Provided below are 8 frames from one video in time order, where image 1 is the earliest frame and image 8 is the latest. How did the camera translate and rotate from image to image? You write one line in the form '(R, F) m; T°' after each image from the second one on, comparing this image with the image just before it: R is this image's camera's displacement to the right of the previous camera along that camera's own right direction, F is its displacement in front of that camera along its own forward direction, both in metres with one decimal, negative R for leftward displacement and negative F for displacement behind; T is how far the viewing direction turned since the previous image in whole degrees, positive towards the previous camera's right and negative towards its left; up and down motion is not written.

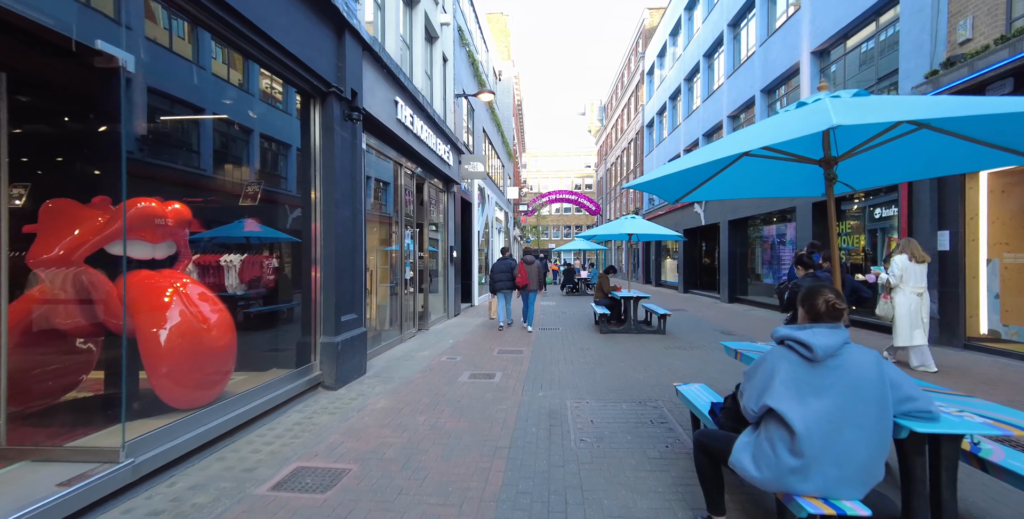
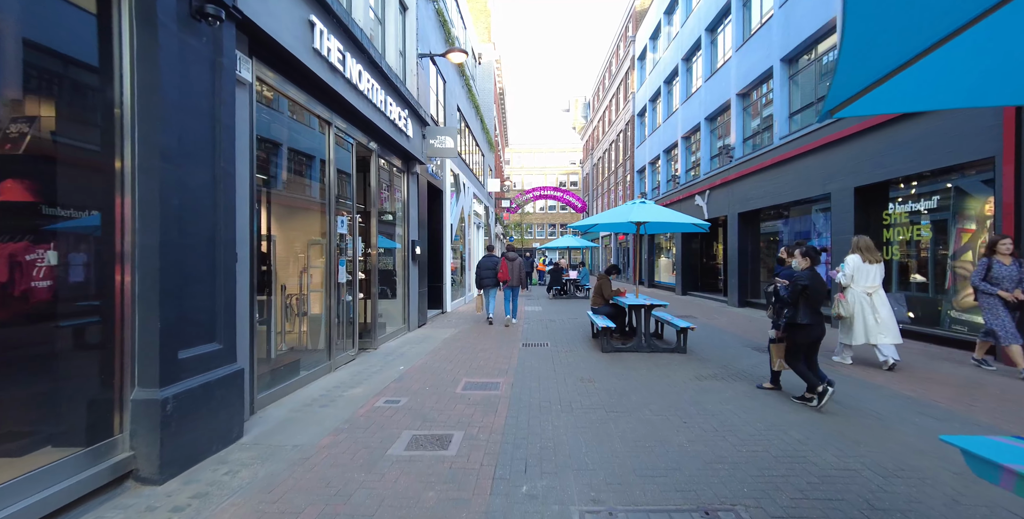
(+0.1, +2.1) m; +2°
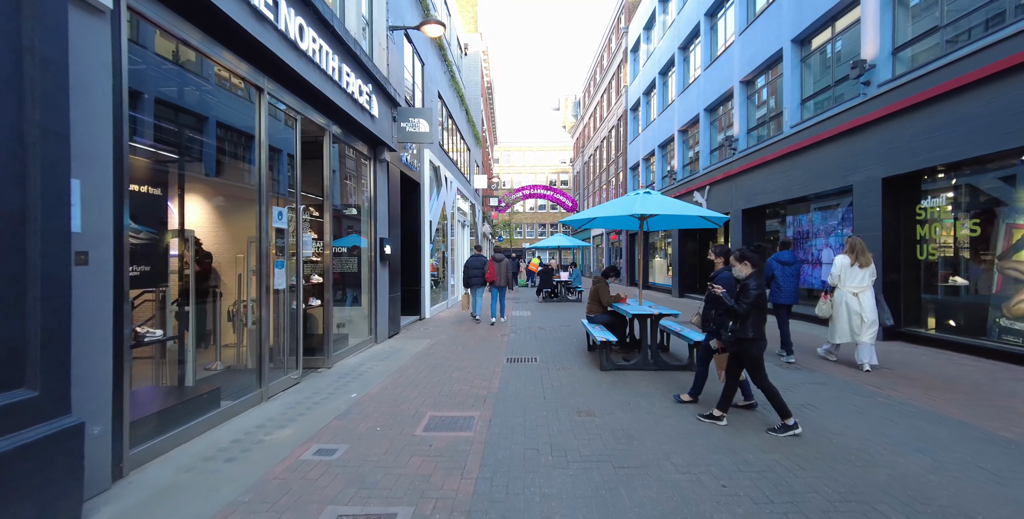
(+0.1, +1.1) m; +1°
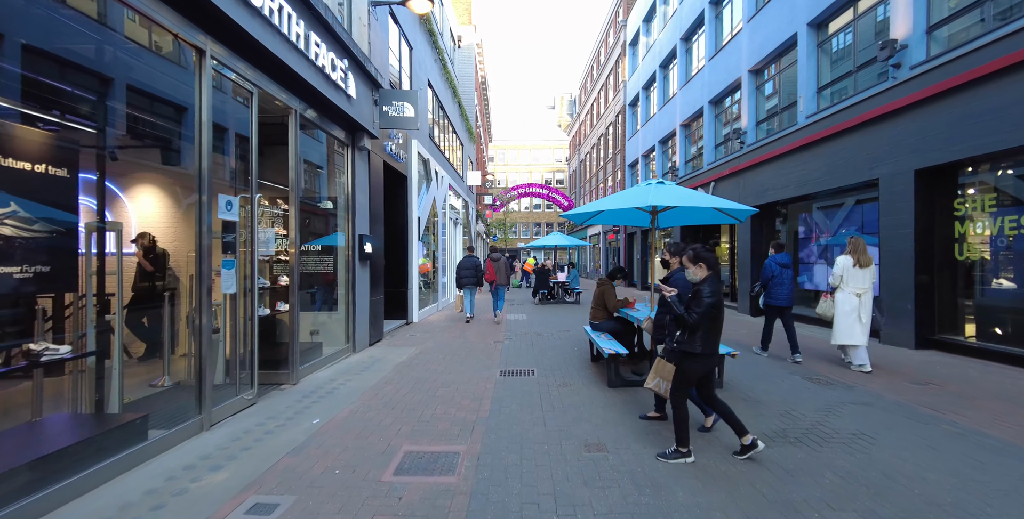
(0.0, +0.8) m; +1°
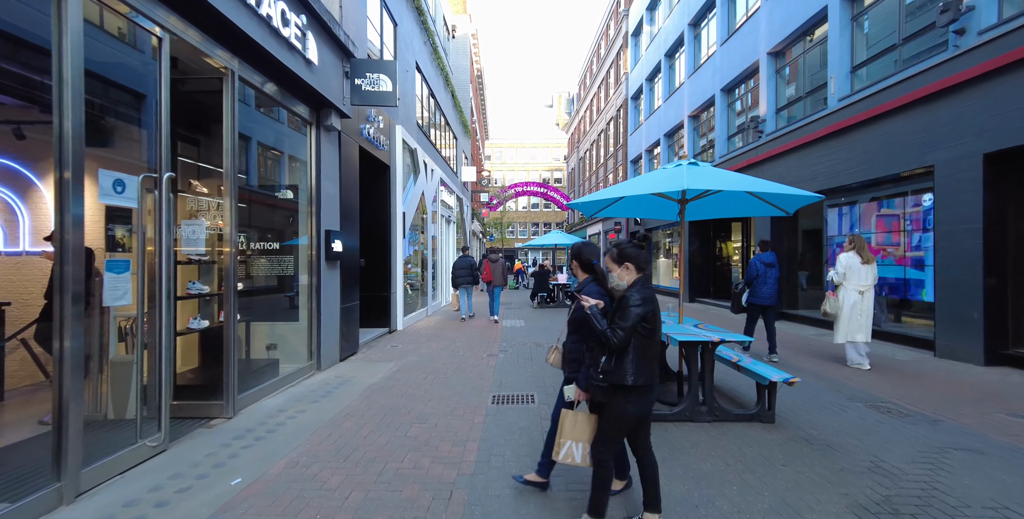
(0.0, +1.1) m; 0°
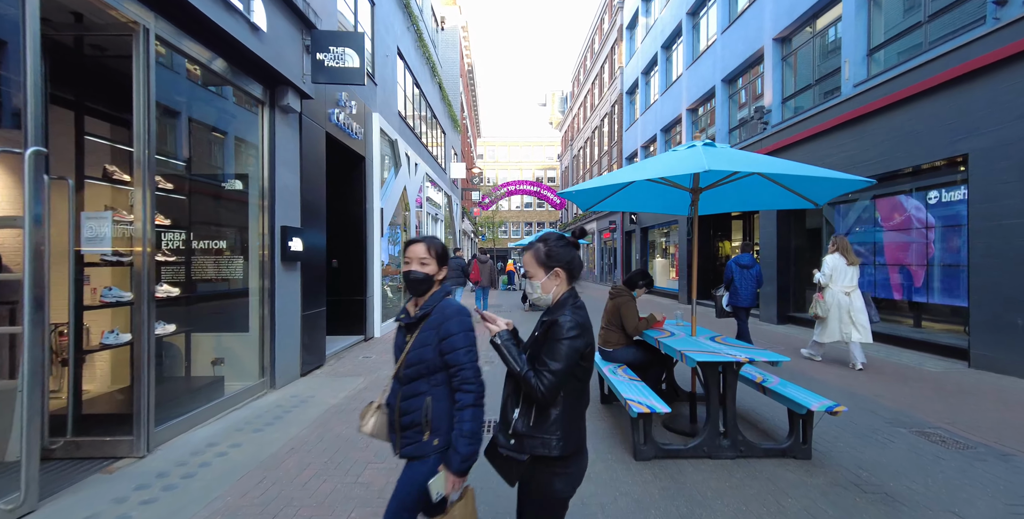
(+0.1, +0.8) m; +1°
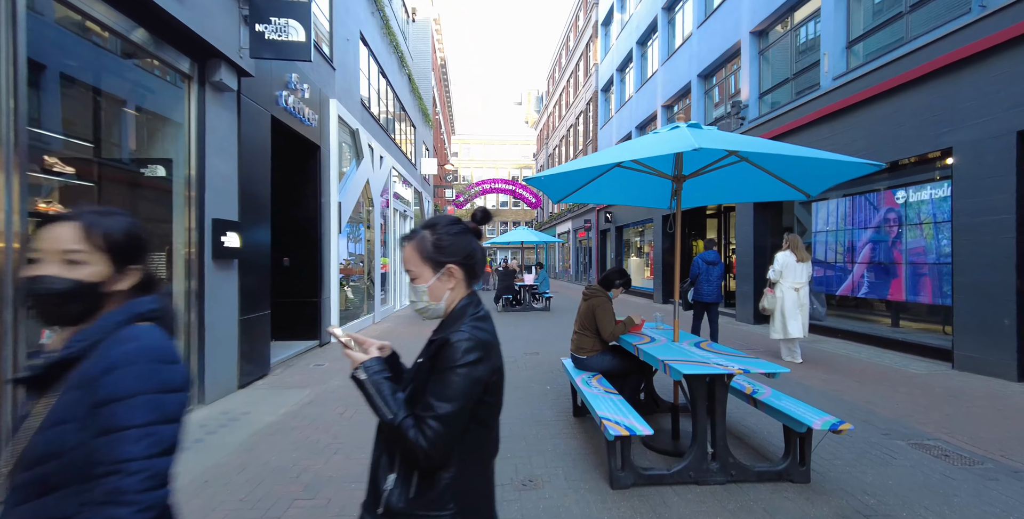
(+0.1, +0.5) m; +3°
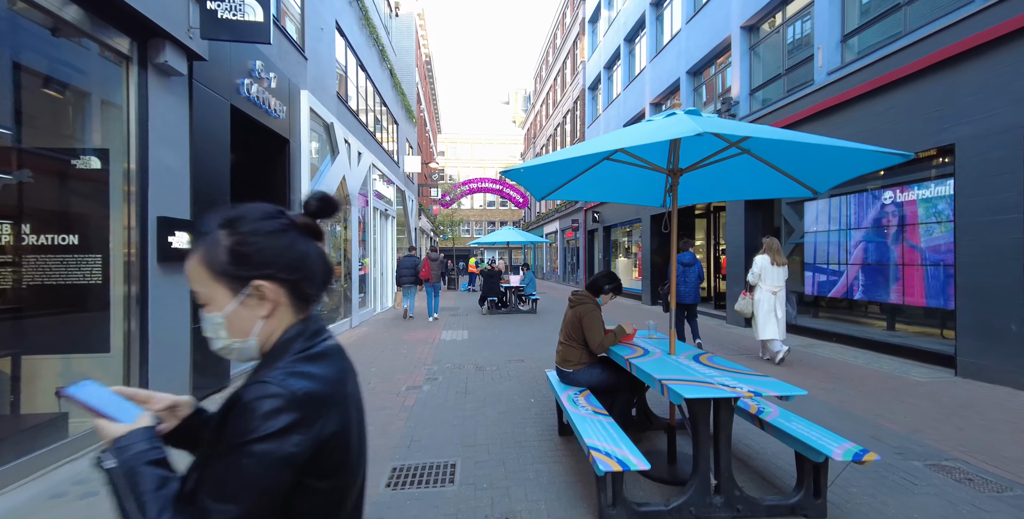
(+0.1, +0.4) m; +2°
